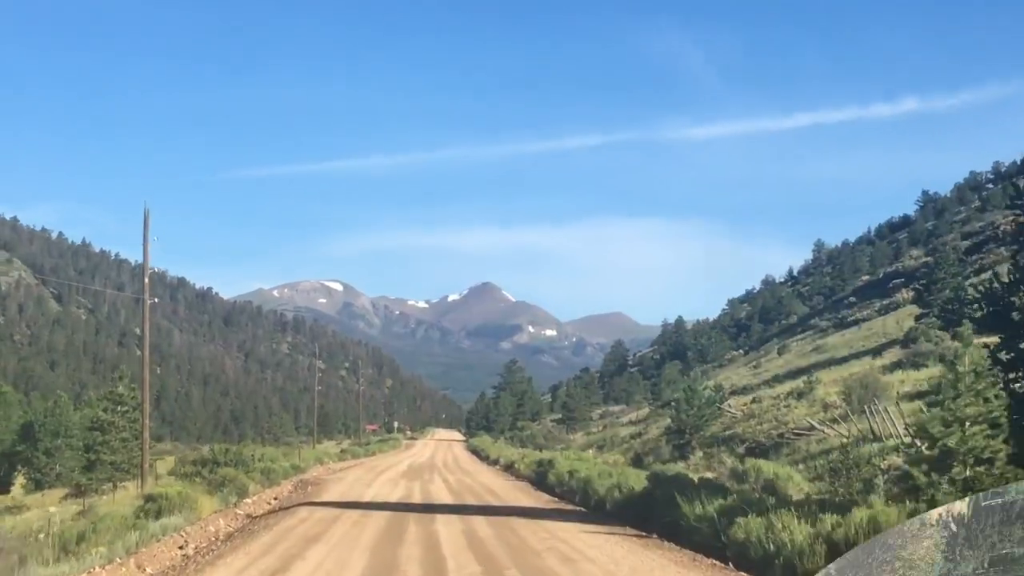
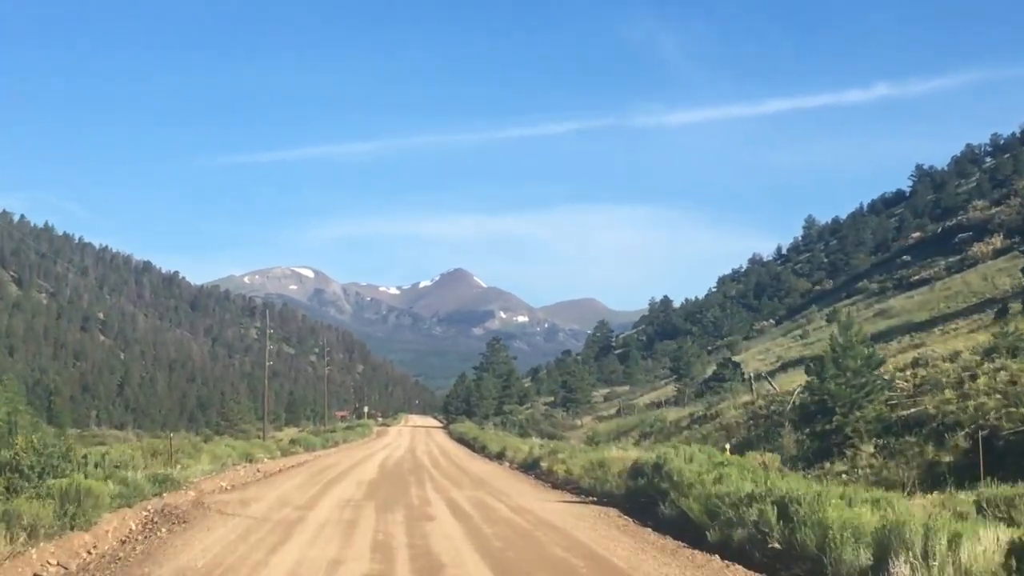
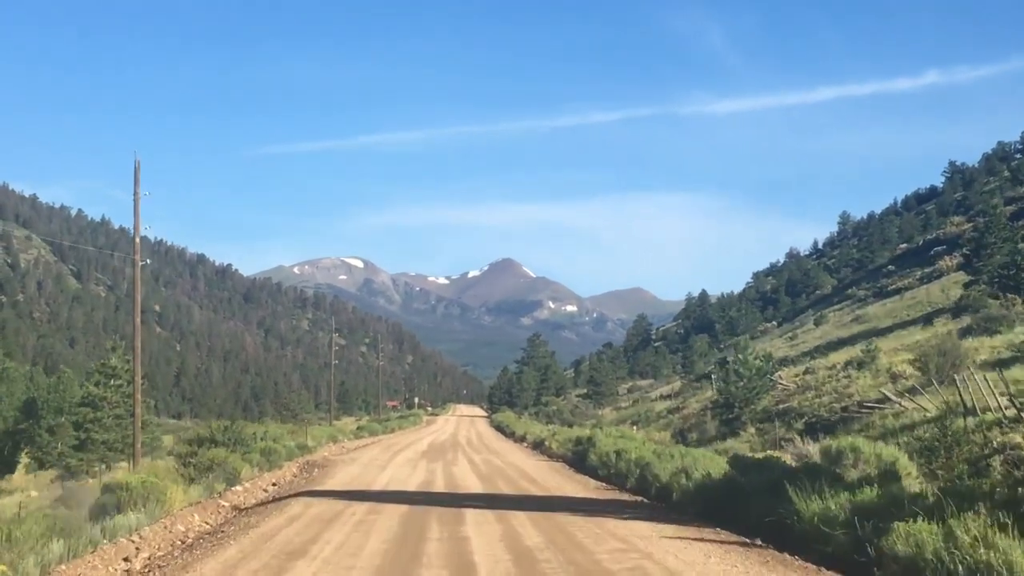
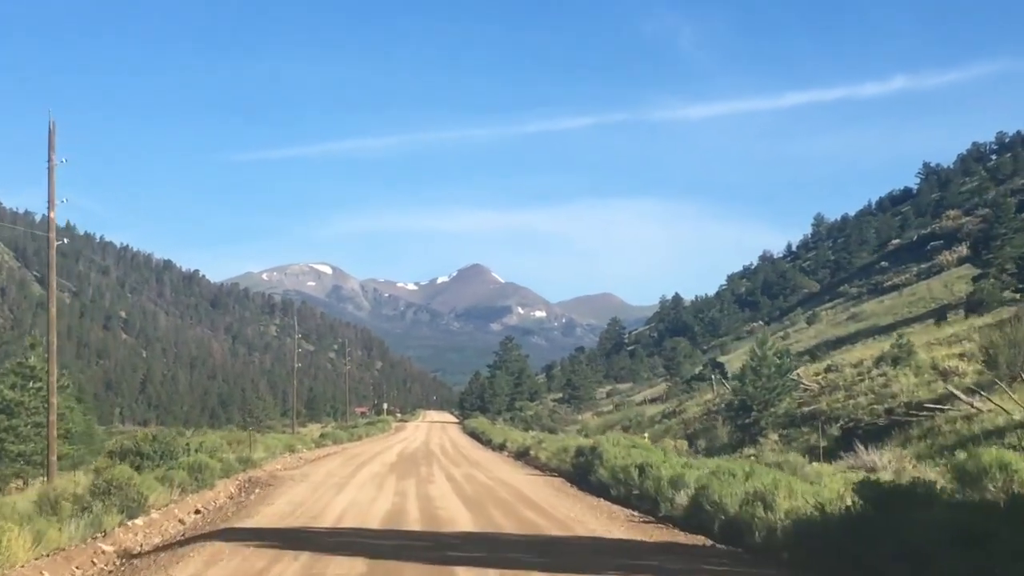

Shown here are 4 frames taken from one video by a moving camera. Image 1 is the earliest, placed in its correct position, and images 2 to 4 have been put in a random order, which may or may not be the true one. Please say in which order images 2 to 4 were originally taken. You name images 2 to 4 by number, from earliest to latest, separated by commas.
3, 4, 2
